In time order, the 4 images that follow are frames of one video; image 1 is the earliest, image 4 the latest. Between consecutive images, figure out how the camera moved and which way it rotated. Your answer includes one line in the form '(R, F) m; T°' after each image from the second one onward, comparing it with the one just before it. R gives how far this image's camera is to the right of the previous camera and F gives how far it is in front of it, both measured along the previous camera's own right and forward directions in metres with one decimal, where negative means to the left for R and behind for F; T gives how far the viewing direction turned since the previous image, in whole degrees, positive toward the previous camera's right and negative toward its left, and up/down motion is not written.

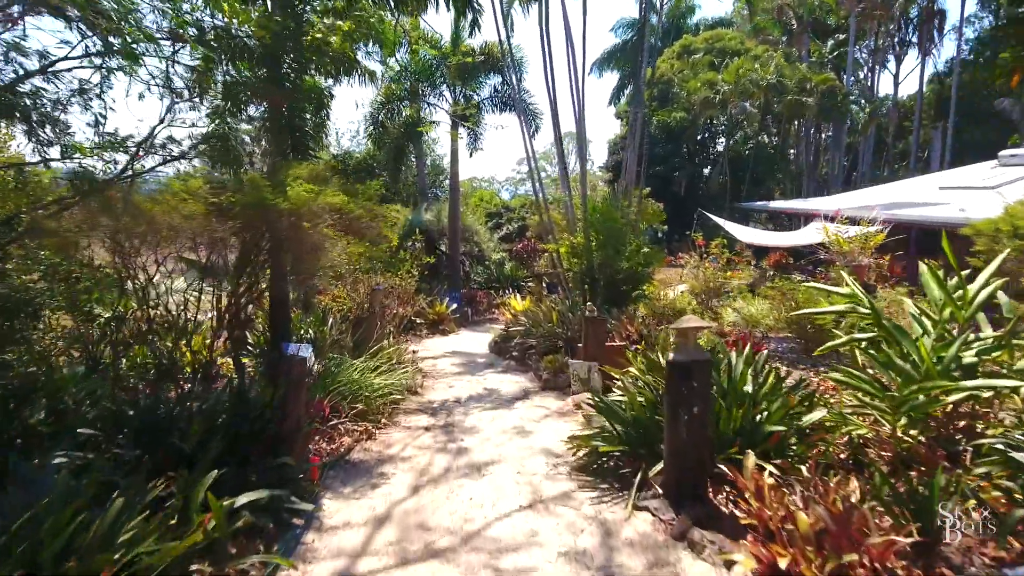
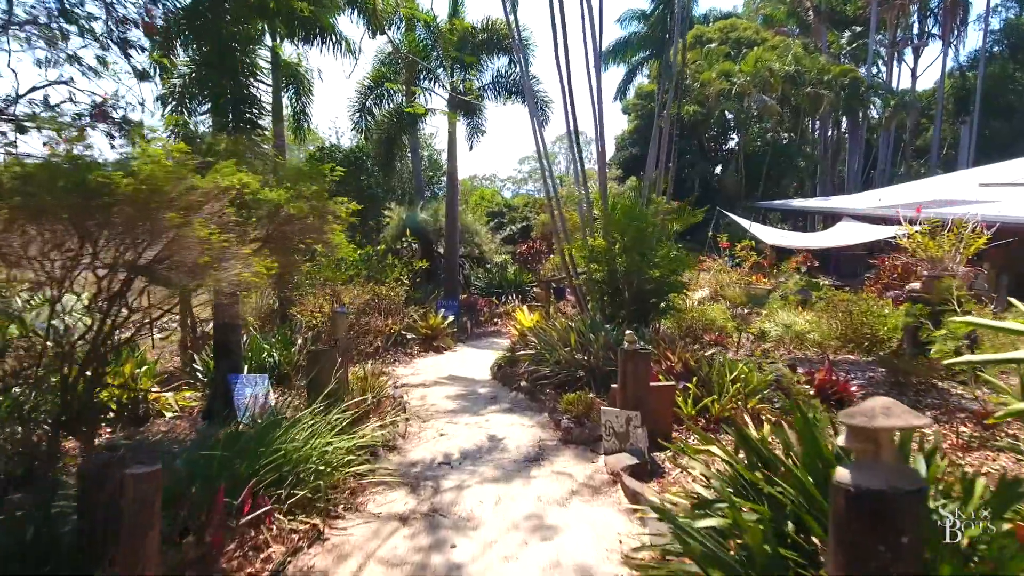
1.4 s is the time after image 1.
(-0.1, +1.6) m; 0°
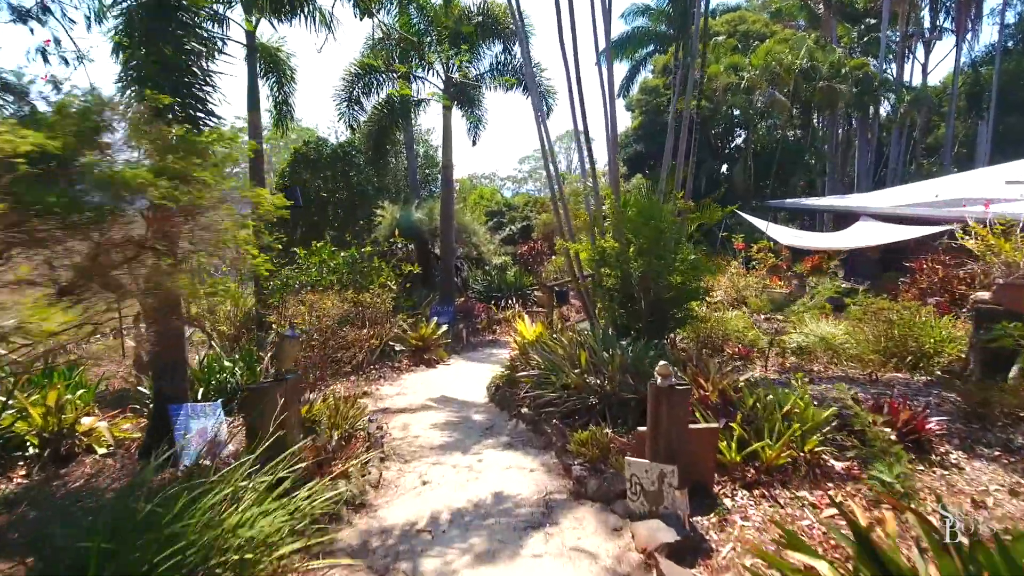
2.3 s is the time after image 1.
(0.0, +1.0) m; 0°
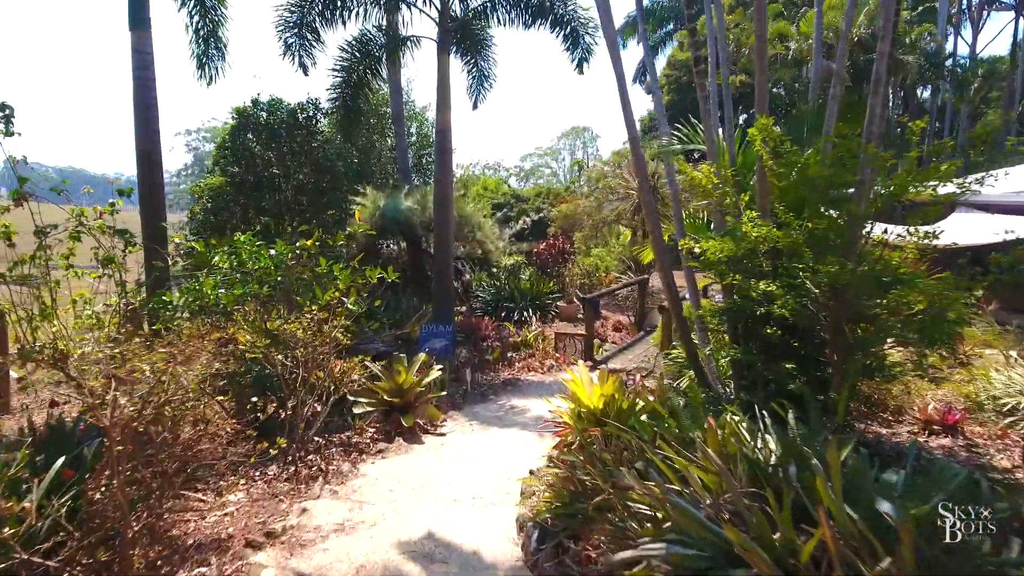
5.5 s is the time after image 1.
(-0.3, +3.5) m; 0°
